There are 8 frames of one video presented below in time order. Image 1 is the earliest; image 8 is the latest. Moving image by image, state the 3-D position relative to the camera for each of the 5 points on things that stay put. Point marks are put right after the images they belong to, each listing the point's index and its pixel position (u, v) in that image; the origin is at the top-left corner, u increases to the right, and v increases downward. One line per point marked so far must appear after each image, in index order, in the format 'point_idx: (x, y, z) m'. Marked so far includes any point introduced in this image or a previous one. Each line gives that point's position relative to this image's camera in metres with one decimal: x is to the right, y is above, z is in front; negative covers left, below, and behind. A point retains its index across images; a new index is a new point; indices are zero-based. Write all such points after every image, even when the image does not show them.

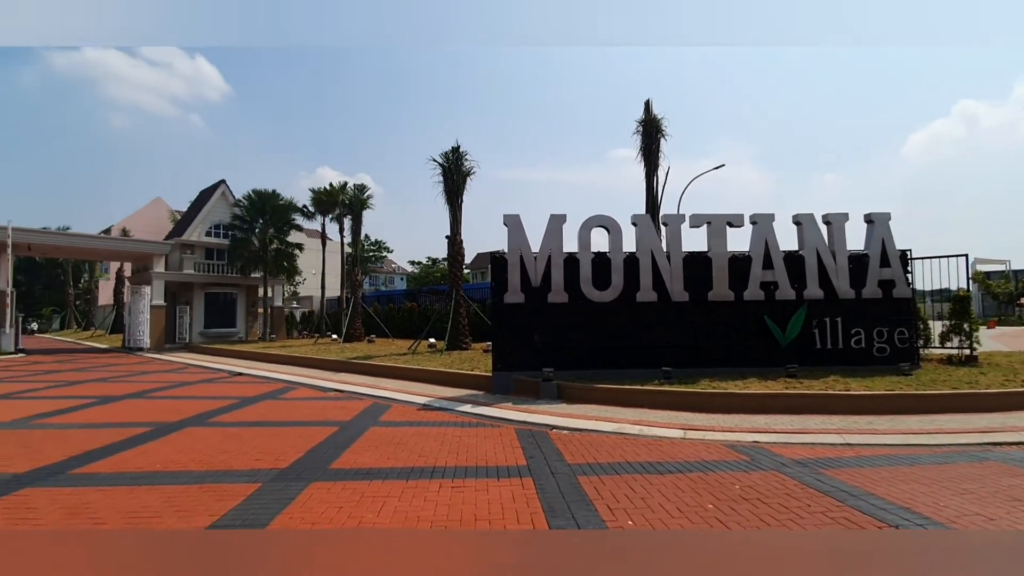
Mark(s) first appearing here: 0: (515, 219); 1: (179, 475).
0: (+0.1, +1.8, +13.0) m
1: (-4.1, -2.3, +6.0) m
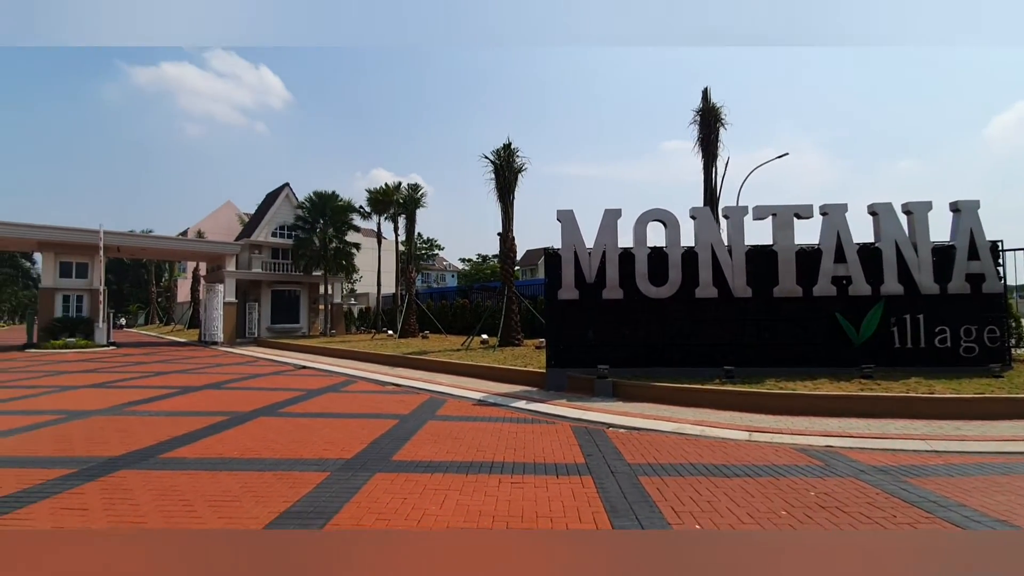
0: (+1.5, +1.9, +12.9) m
1: (-3.4, -2.3, +6.4) m
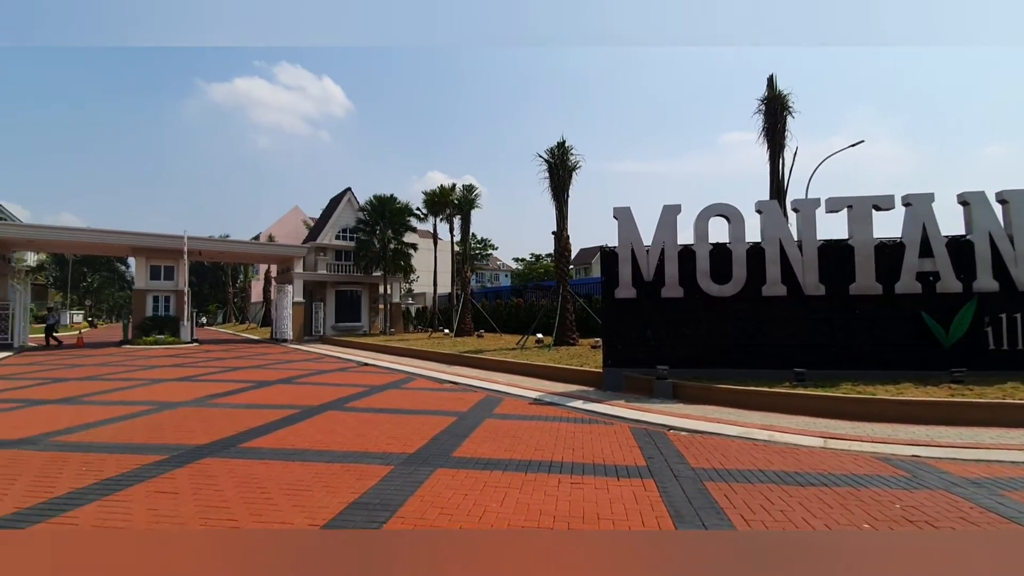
0: (+2.9, +2.0, +12.6) m
1: (-2.6, -2.3, +6.7) m
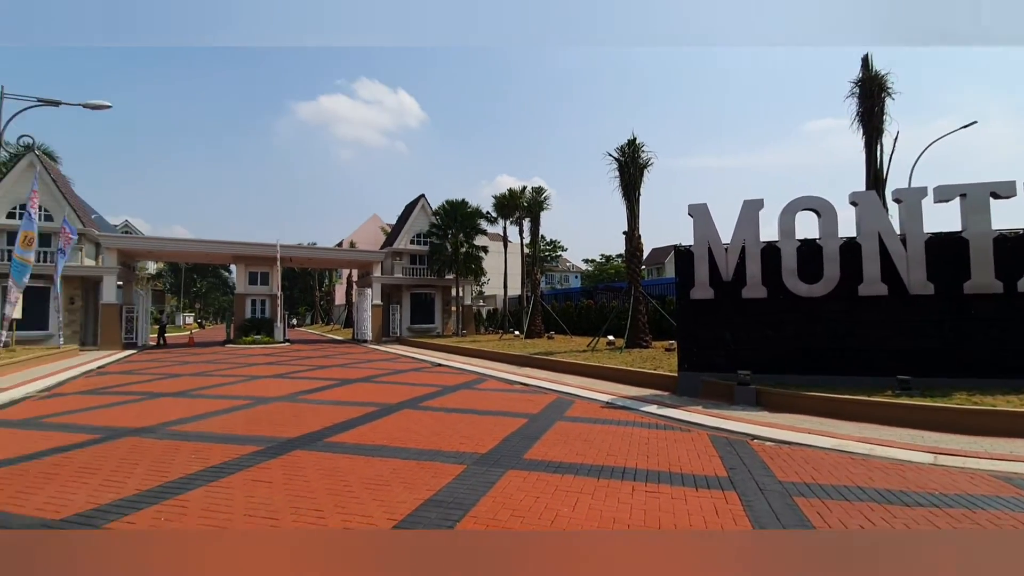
0: (+4.7, +2.0, +12.1) m
1: (-1.6, -2.3, +7.0) m
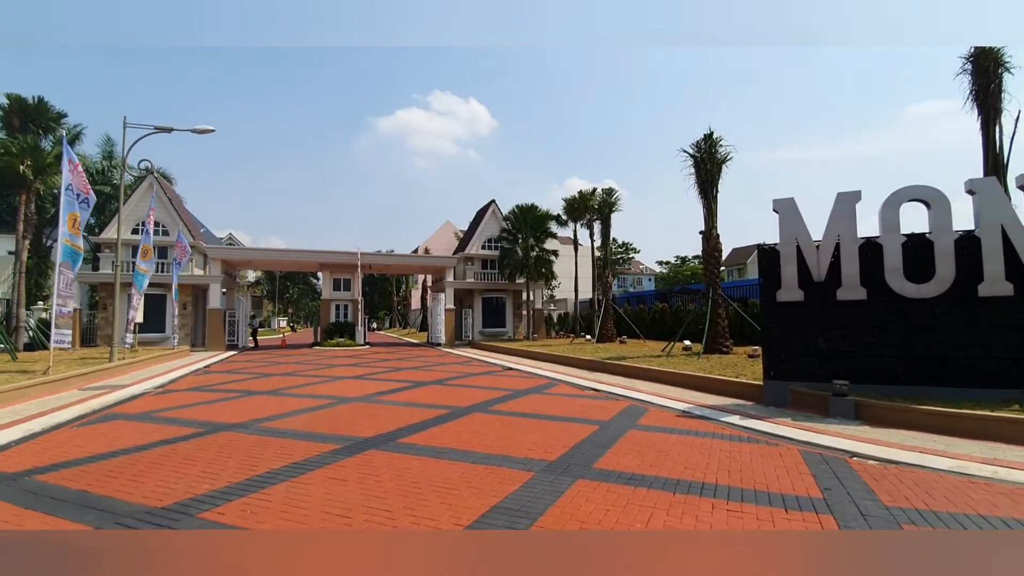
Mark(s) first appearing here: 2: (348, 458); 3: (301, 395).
0: (+6.3, +1.9, +11.2) m
1: (-0.6, -2.4, +7.0) m
2: (-2.3, -2.4, +6.8) m
3: (-5.4, -2.8, +12.5) m
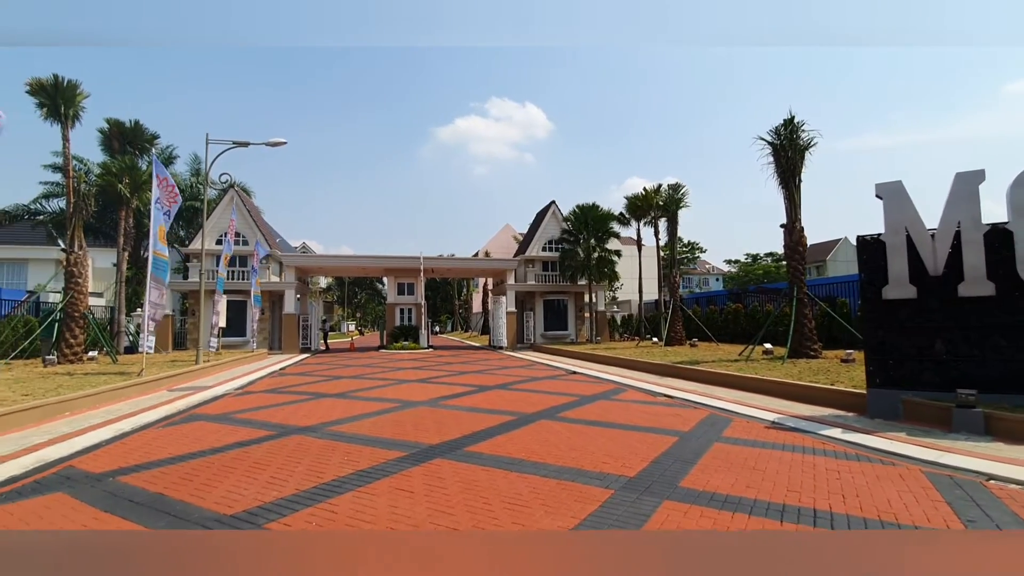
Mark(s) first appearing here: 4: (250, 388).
0: (+7.7, +2.0, +9.8) m
1: (+0.4, -2.4, +6.5) m
2: (-1.3, -2.4, +6.6) m
3: (-3.7, -2.9, +12.6) m
4: (-8.1, -3.1, +15.1) m
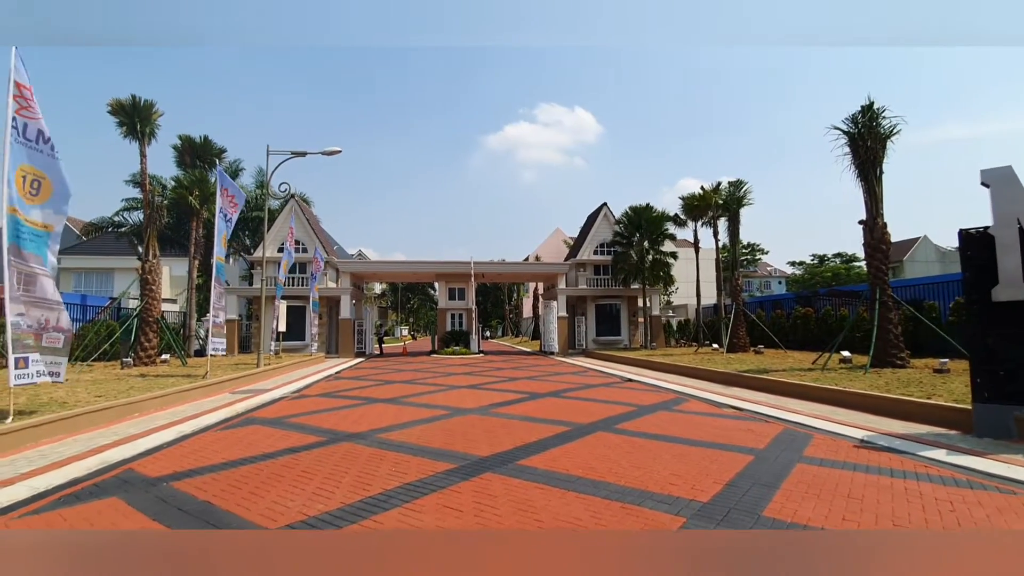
0: (+8.6, +2.0, +8.6) m
1: (+1.1, -2.4, +6.0) m
2: (-0.6, -2.4, +6.2) m
3: (-2.4, -3.0, +12.4) m
4: (-6.5, -3.3, +15.4) m
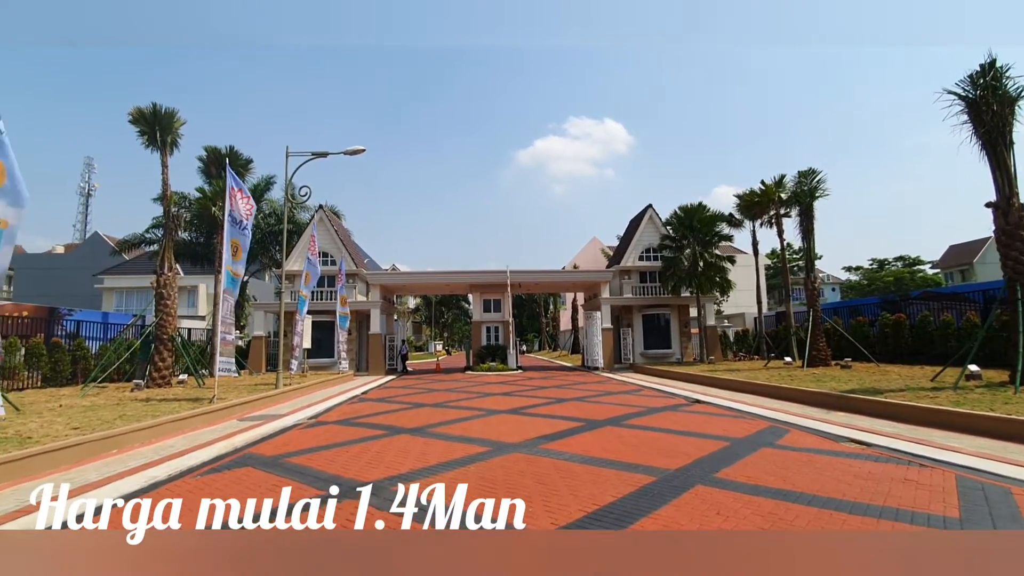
0: (+9.4, +2.2, +5.7) m
1: (+1.7, -2.3, +3.5) m
2: (0.0, -2.4, +3.8) m
3: (-1.3, -3.1, +10.2) m
4: (-5.2, -3.6, +13.4) m
